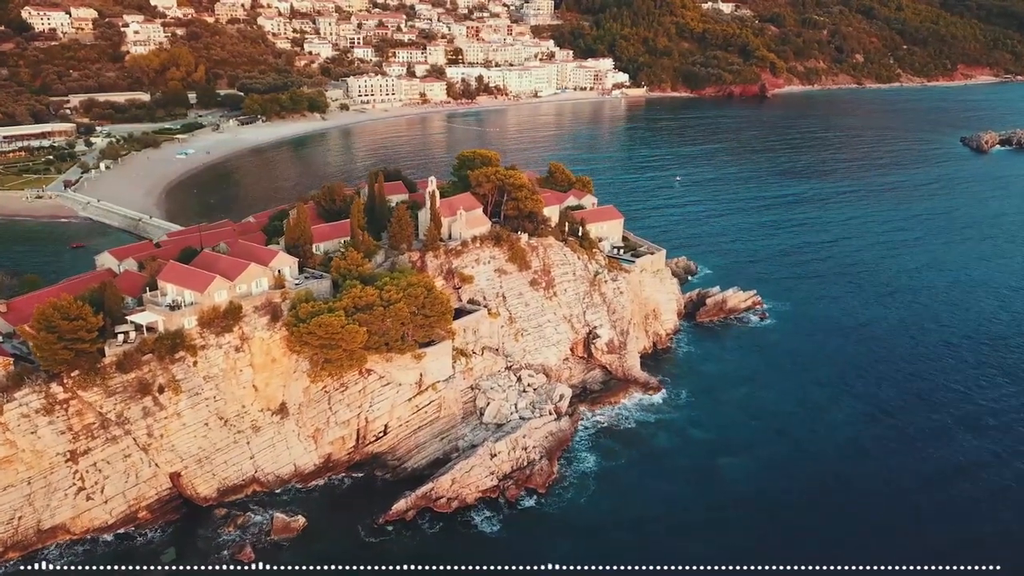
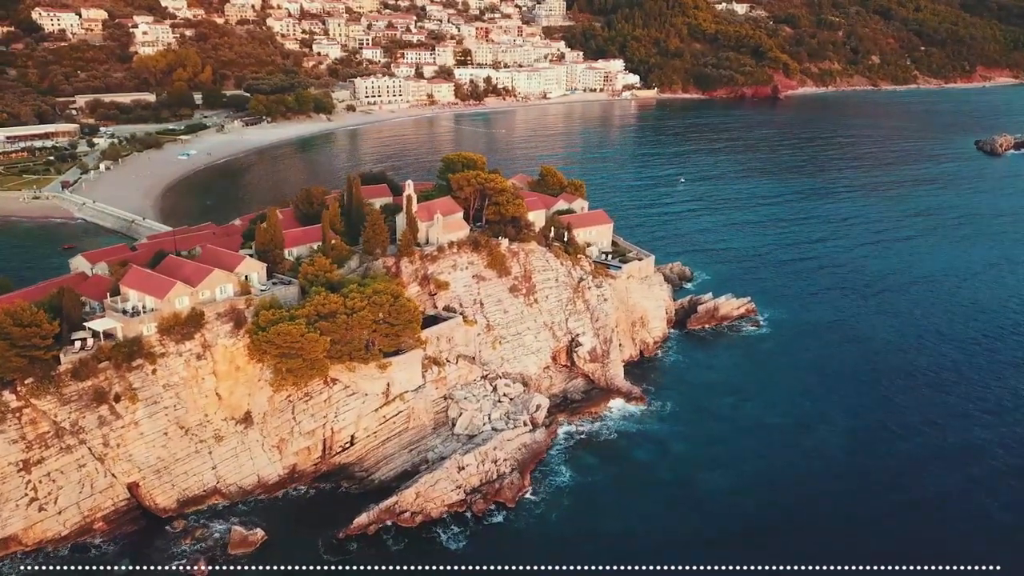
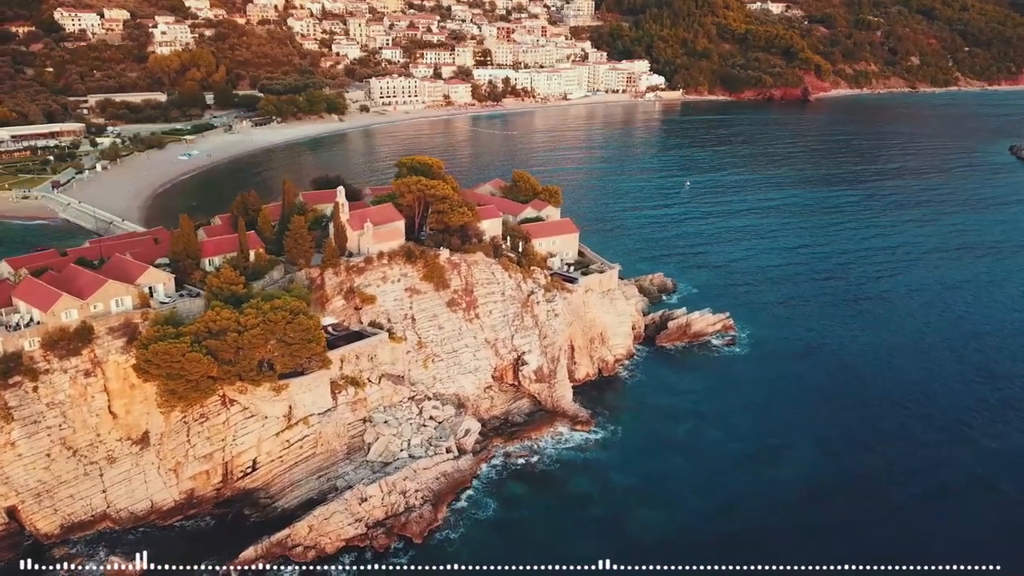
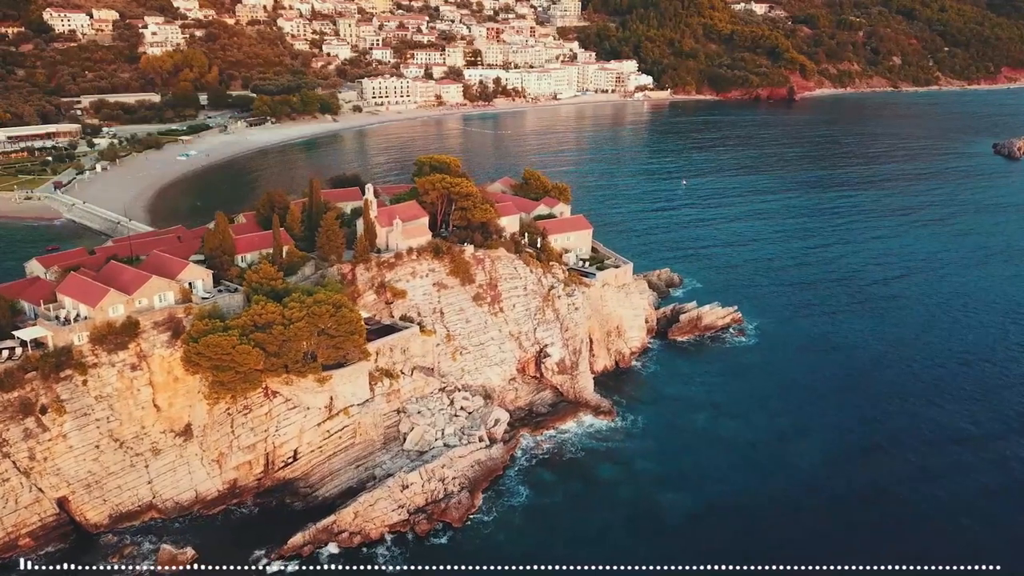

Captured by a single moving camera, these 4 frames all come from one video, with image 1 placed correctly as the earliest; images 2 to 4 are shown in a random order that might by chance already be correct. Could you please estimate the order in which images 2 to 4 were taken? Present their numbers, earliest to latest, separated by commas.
2, 4, 3
